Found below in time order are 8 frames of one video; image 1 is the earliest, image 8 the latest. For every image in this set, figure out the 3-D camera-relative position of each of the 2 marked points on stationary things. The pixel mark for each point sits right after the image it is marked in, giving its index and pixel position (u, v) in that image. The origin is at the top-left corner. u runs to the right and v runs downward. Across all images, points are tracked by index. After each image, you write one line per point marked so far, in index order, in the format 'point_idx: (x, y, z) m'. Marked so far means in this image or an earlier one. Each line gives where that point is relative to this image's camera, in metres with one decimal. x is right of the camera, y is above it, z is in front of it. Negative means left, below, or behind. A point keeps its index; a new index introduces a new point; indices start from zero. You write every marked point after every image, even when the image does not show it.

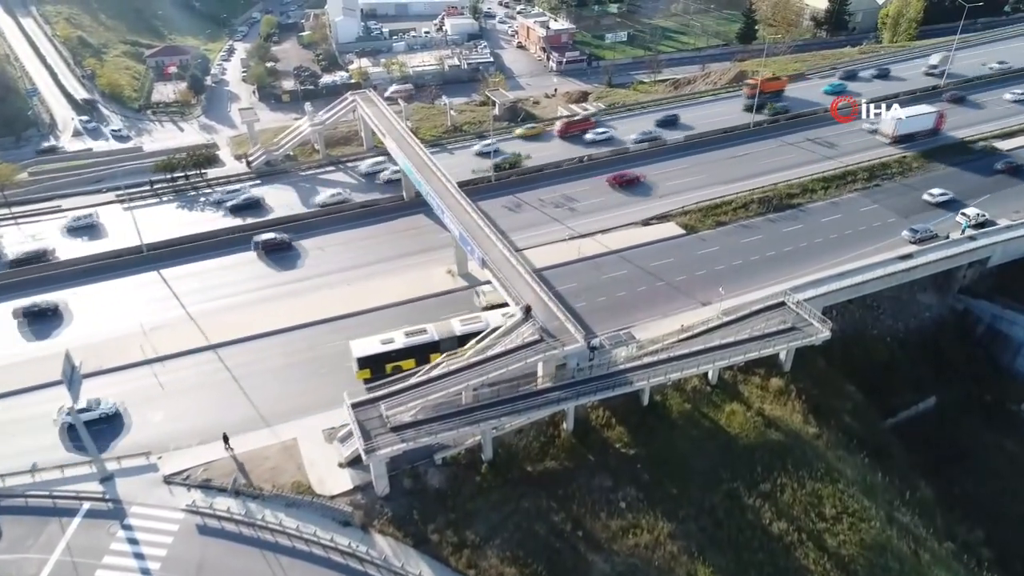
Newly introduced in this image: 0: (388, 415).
0: (-3.9, -4.0, +19.6) m
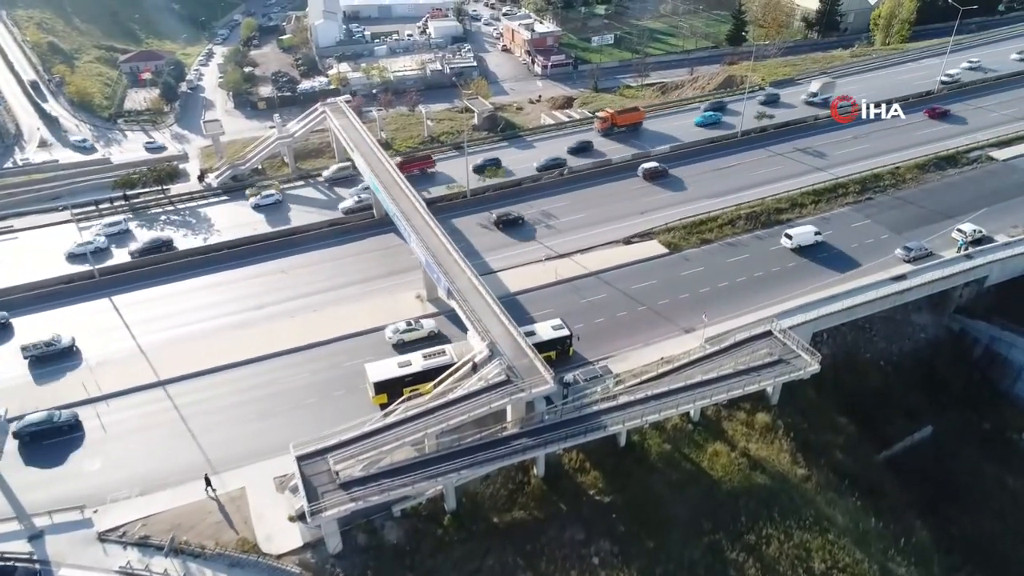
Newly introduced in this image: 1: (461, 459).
0: (-5.0, -5.1, +18.0) m
1: (-1.5, -5.0, +18.5) m
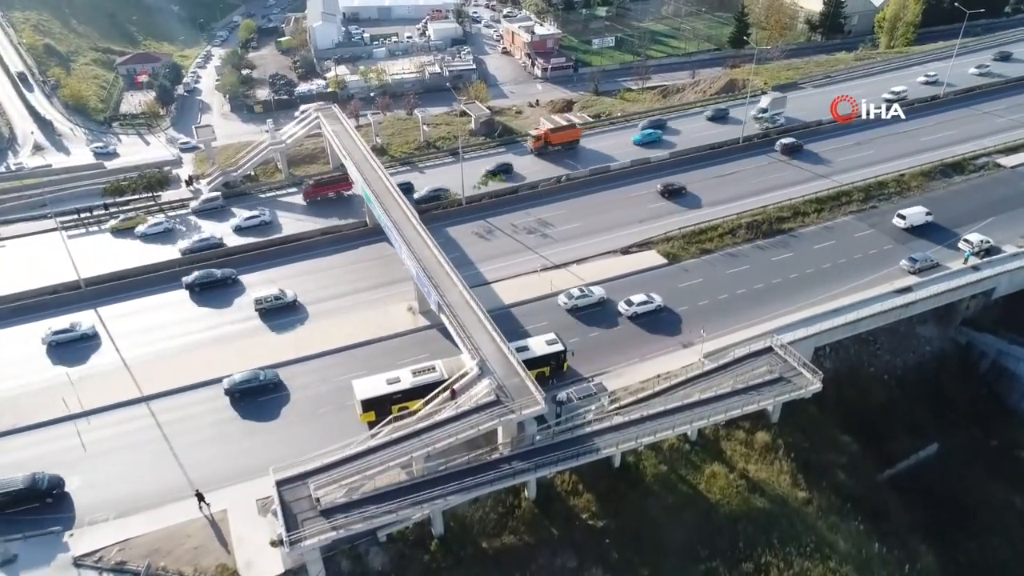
0: (-5.3, -5.7, +17.4) m
1: (-1.8, -5.5, +17.8) m
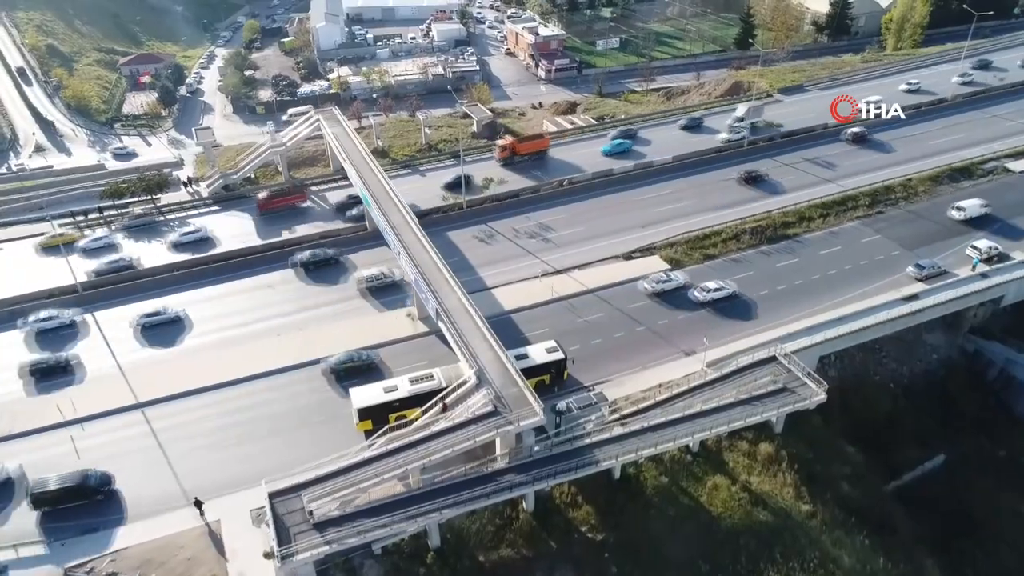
0: (-5.4, -5.9, +17.1) m
1: (-1.9, -5.8, +17.5) m
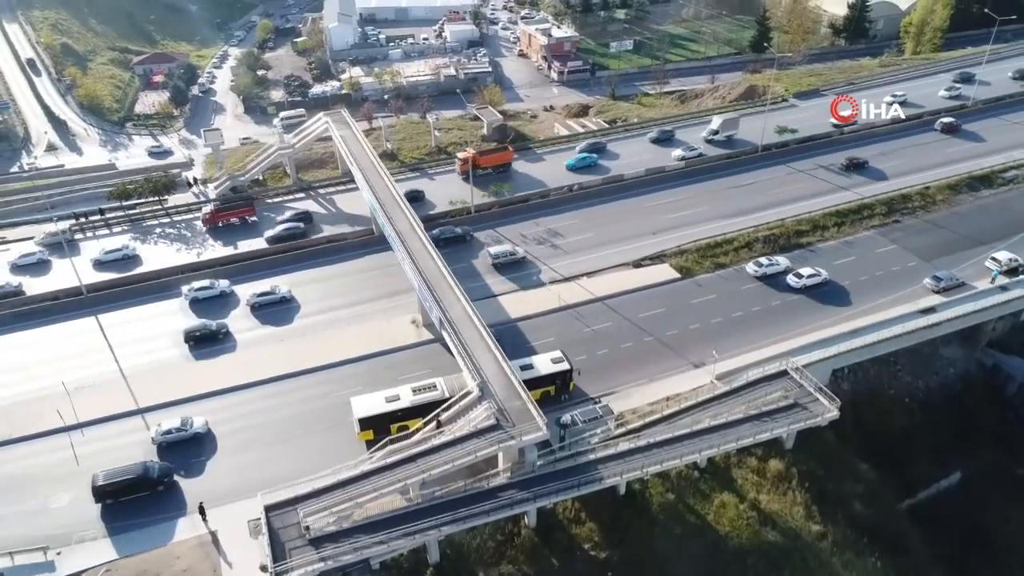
0: (-5.3, -6.1, +16.7) m
1: (-1.8, -6.1, +17.1) m
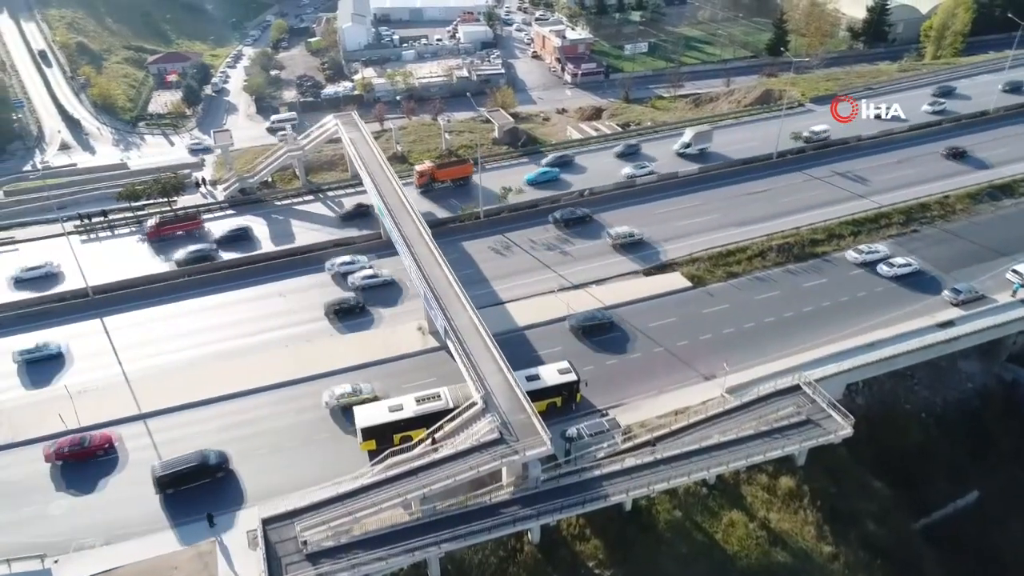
0: (-5.3, -6.4, +16.4) m
1: (-1.8, -6.4, +16.8) m
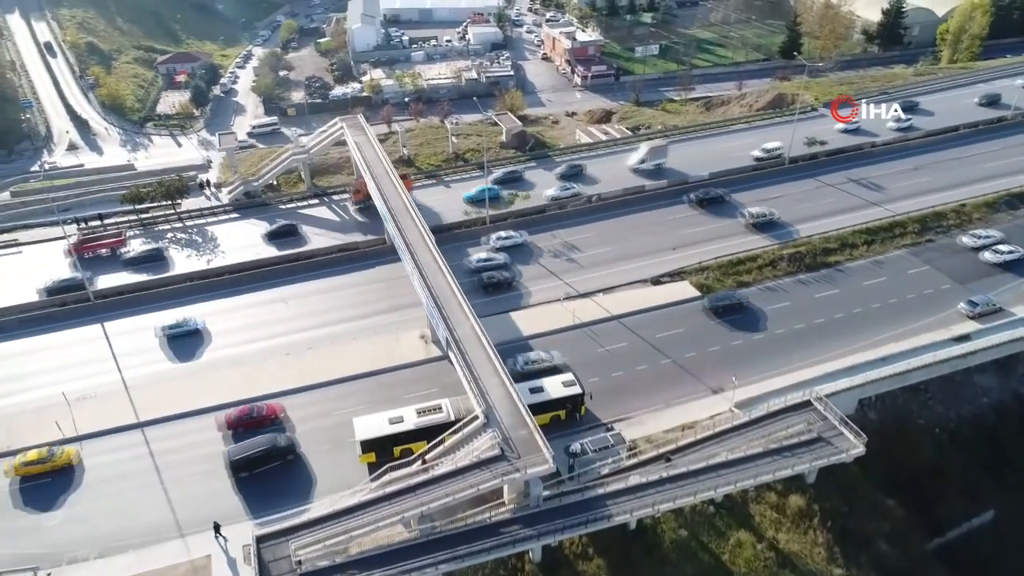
0: (-5.3, -6.7, +16.1) m
1: (-1.8, -6.7, +16.3) m
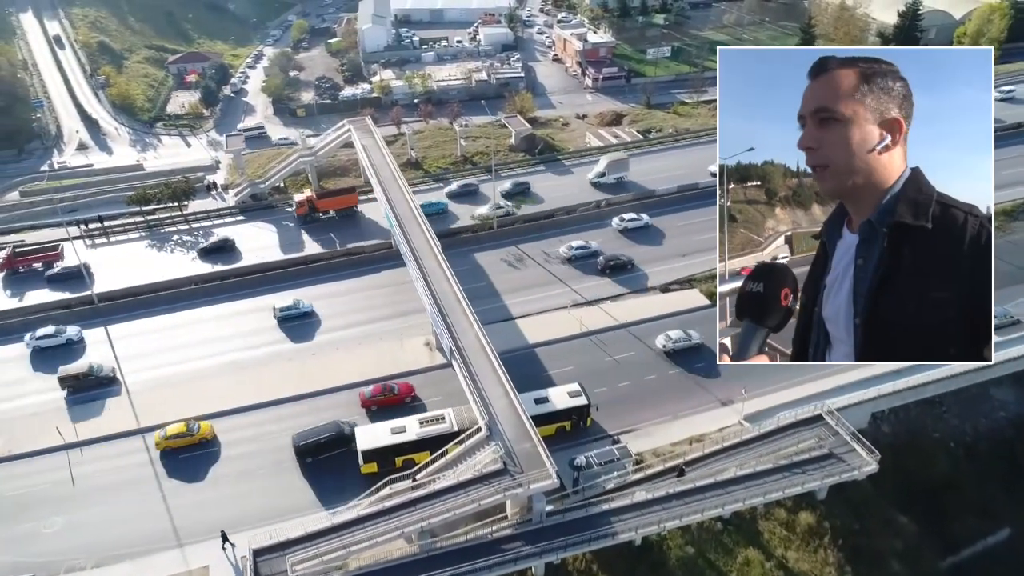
0: (-5.3, -6.9, +15.8) m
1: (-1.8, -7.0, +16.0) m
